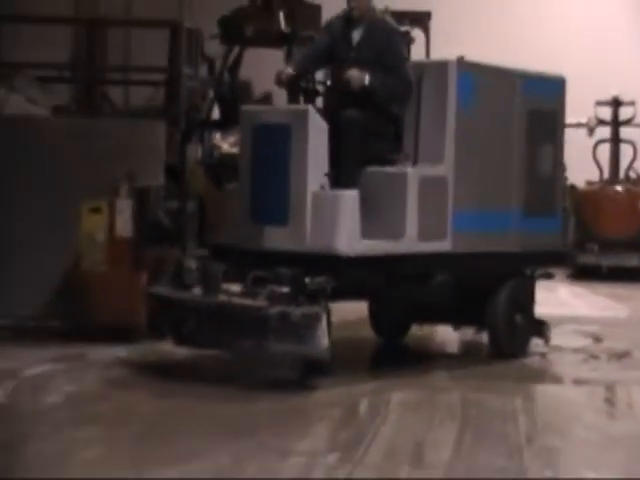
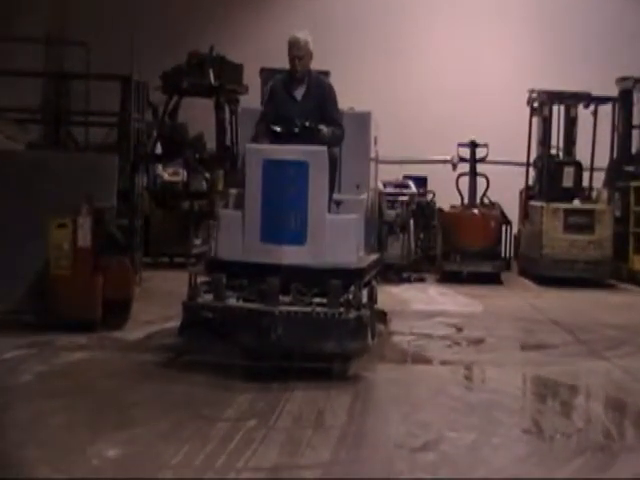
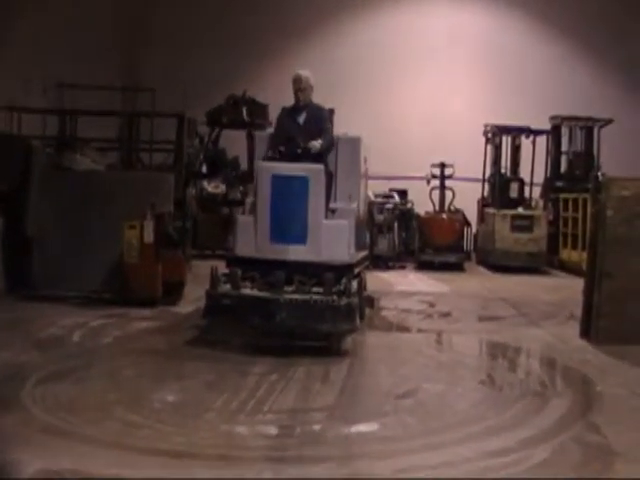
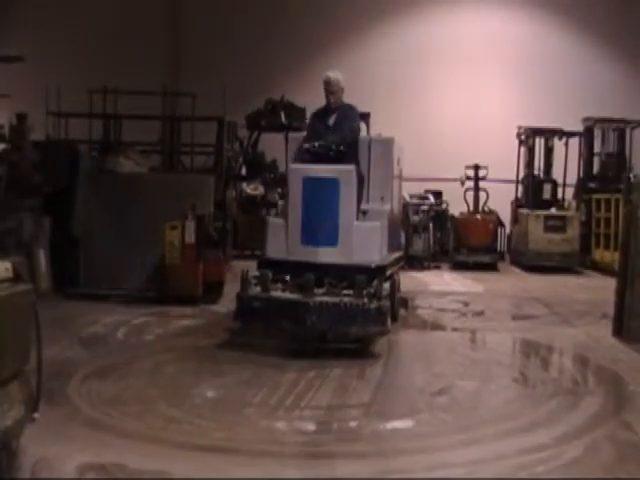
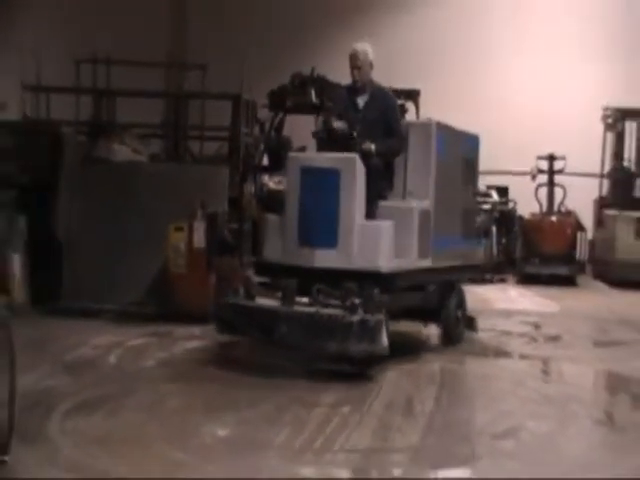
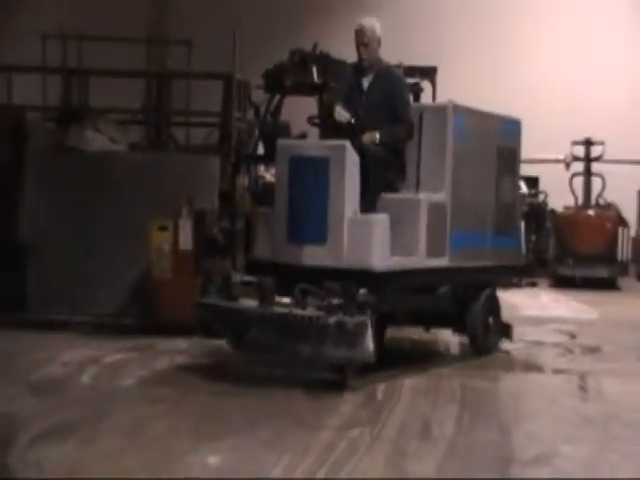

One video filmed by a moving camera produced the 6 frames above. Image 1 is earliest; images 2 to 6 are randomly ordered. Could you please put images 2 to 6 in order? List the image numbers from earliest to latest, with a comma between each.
6, 5, 4, 3, 2
